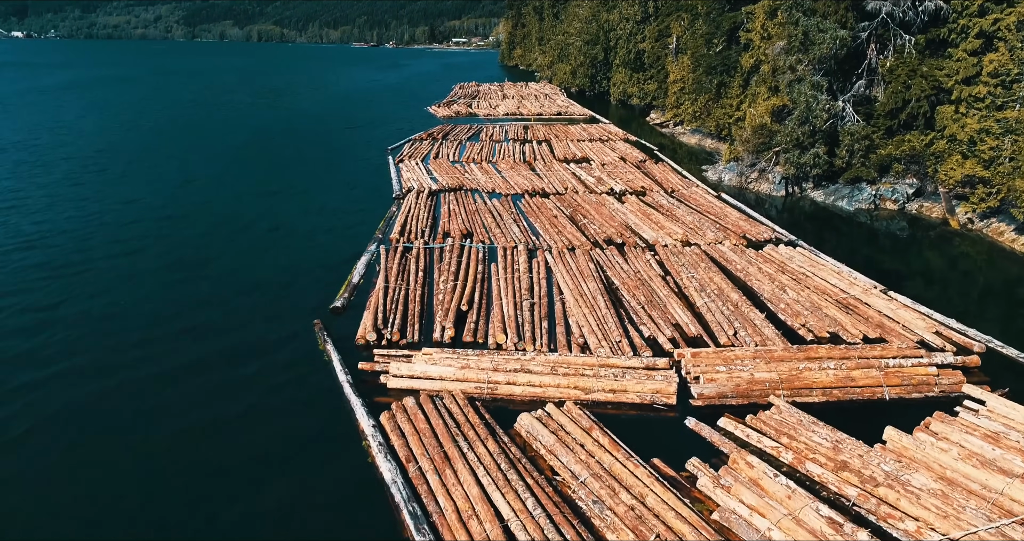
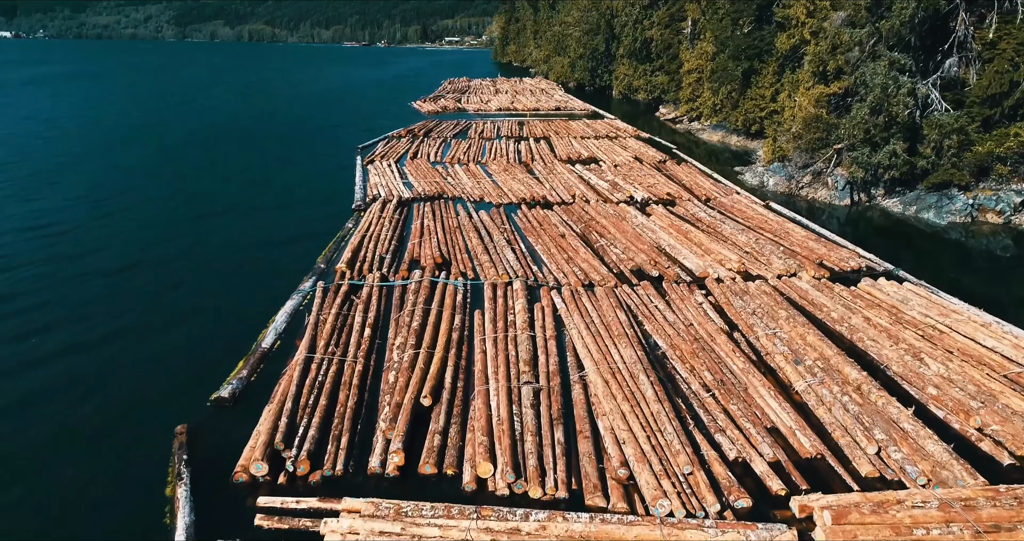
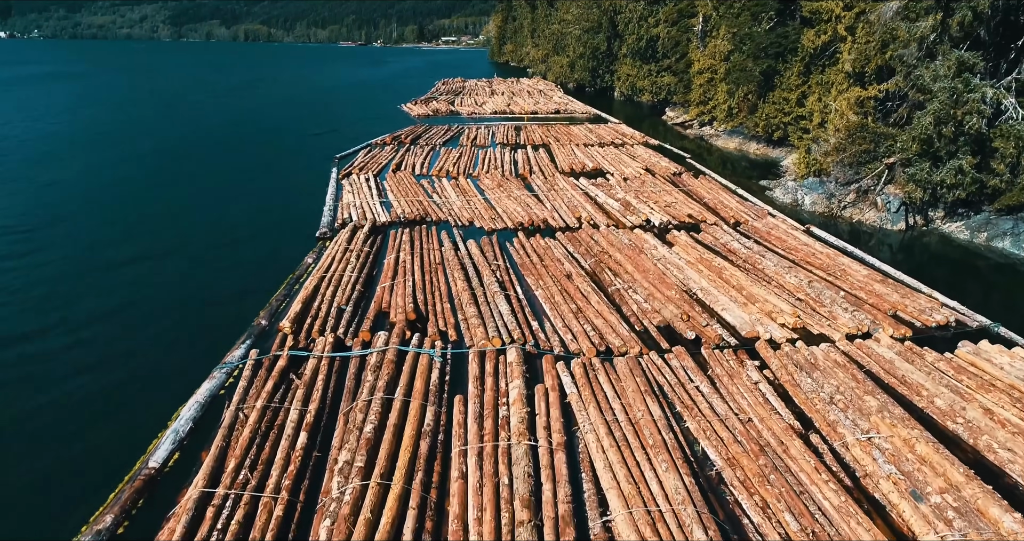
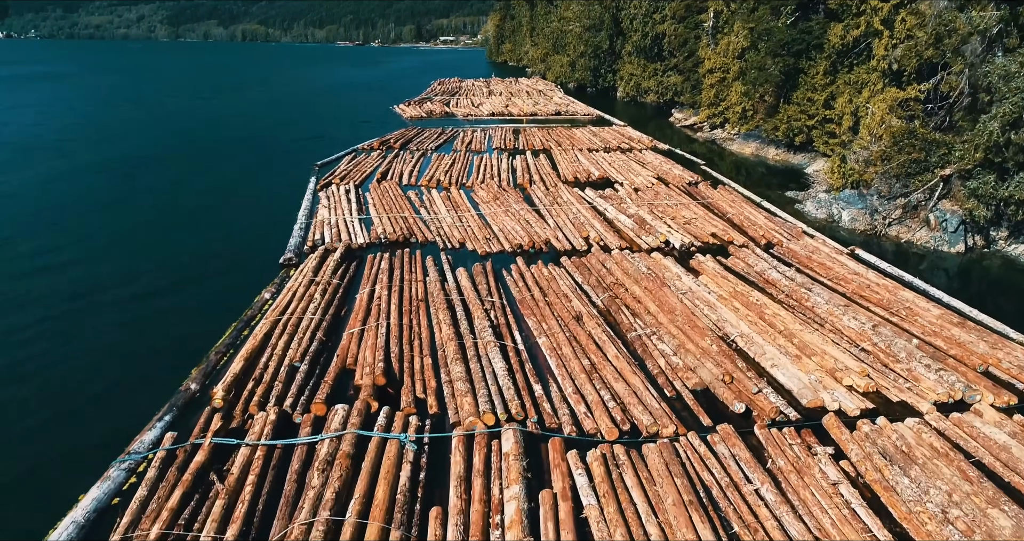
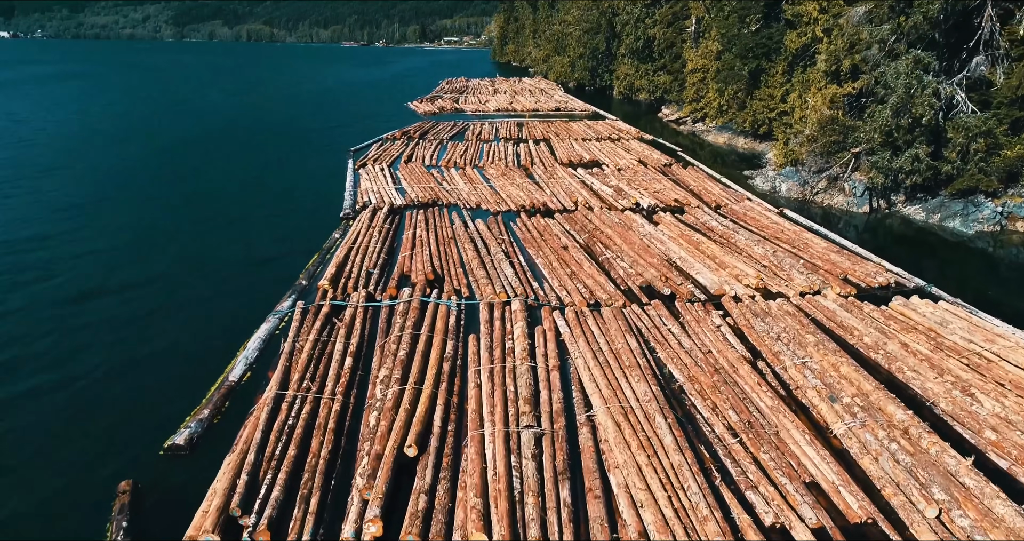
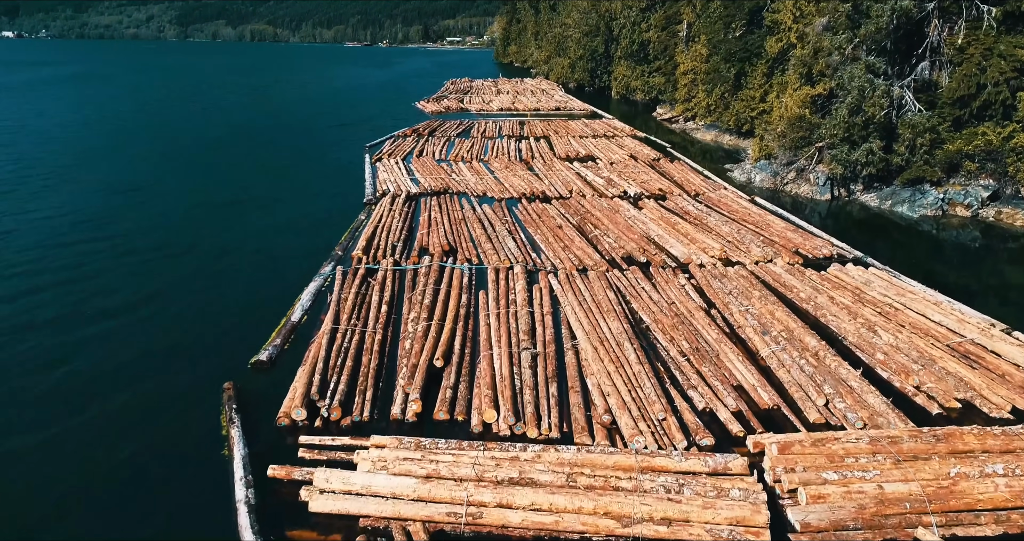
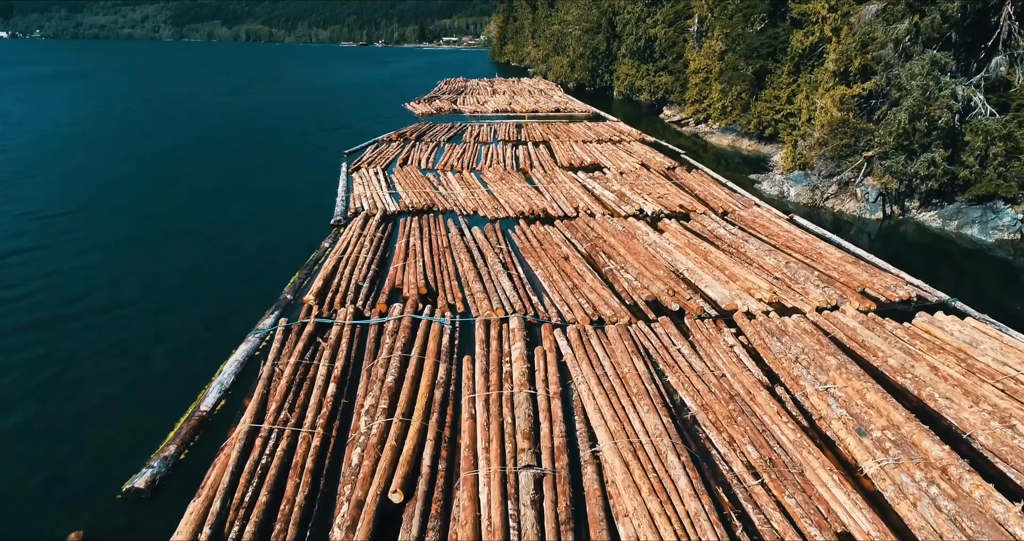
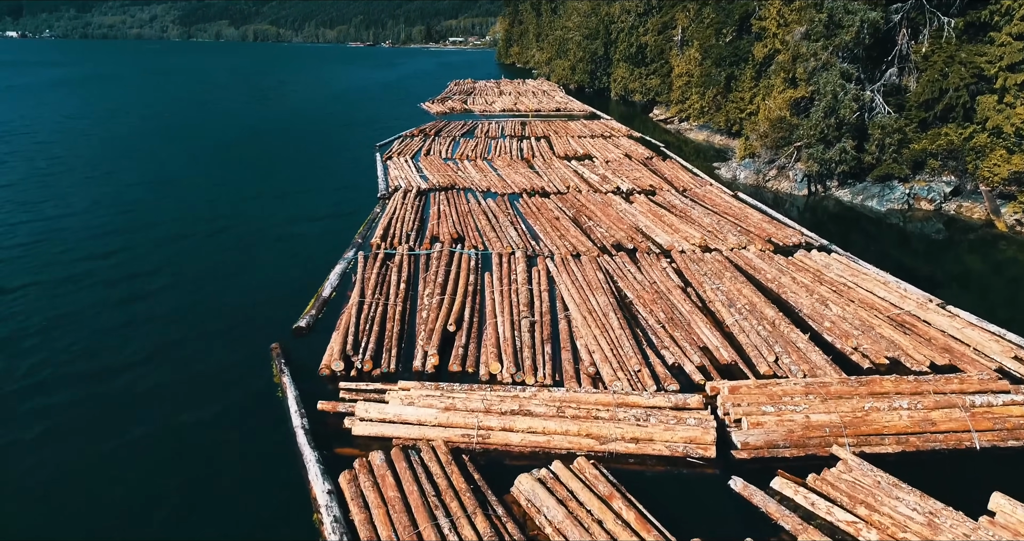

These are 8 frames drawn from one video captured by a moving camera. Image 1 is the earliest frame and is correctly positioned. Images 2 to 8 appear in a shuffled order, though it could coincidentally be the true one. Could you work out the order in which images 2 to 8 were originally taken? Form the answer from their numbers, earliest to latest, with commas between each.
8, 6, 2, 5, 7, 3, 4
